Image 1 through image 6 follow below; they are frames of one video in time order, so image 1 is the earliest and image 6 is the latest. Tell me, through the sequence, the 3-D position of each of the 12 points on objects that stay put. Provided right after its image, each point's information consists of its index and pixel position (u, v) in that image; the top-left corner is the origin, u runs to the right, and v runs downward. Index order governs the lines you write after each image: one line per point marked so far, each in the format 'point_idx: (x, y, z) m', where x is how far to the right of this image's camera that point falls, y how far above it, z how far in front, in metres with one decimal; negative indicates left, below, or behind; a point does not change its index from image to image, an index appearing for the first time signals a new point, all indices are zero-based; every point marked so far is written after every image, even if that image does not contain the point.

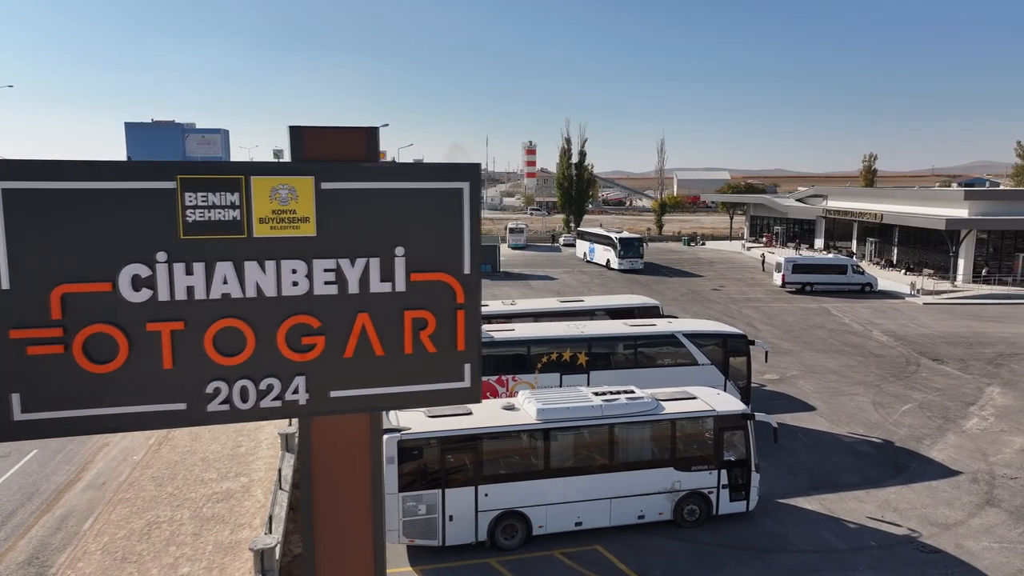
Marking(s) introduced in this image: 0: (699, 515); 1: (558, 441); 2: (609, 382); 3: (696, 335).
0: (+3.2, -3.8, +12.2) m
1: (+0.7, -2.4, +11.4) m
2: (+2.1, -2.1, +16.0) m
3: (+4.2, -1.1, +16.4) m
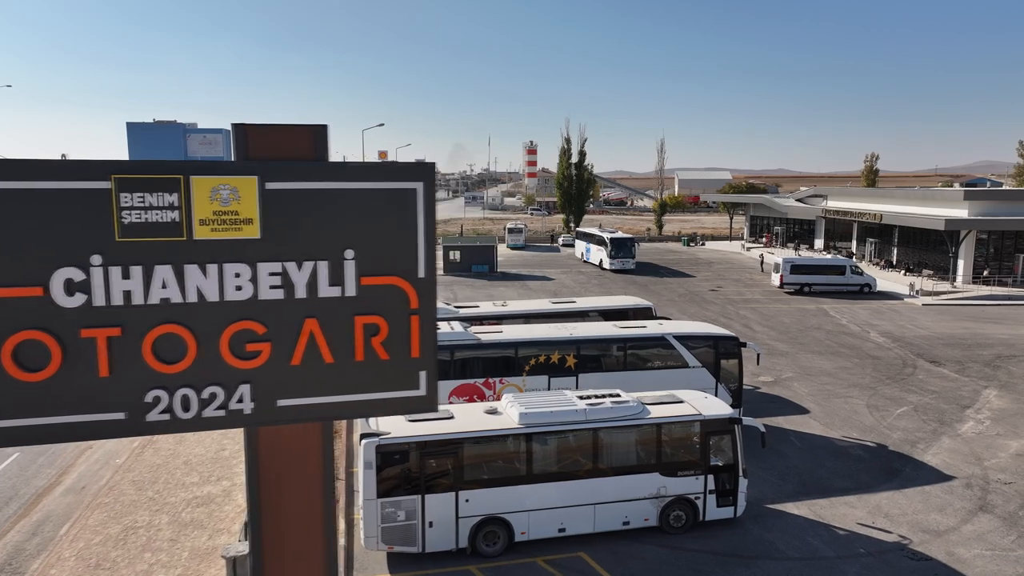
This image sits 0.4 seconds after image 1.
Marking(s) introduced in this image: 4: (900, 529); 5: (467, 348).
0: (+2.9, -3.9, +11.9) m
1: (+0.5, -2.5, +11.2) m
2: (+1.9, -2.1, +15.8) m
3: (+3.9, -1.1, +16.2) m
4: (+6.5, -4.1, +12.1) m
5: (-1.0, -1.3, +15.2) m
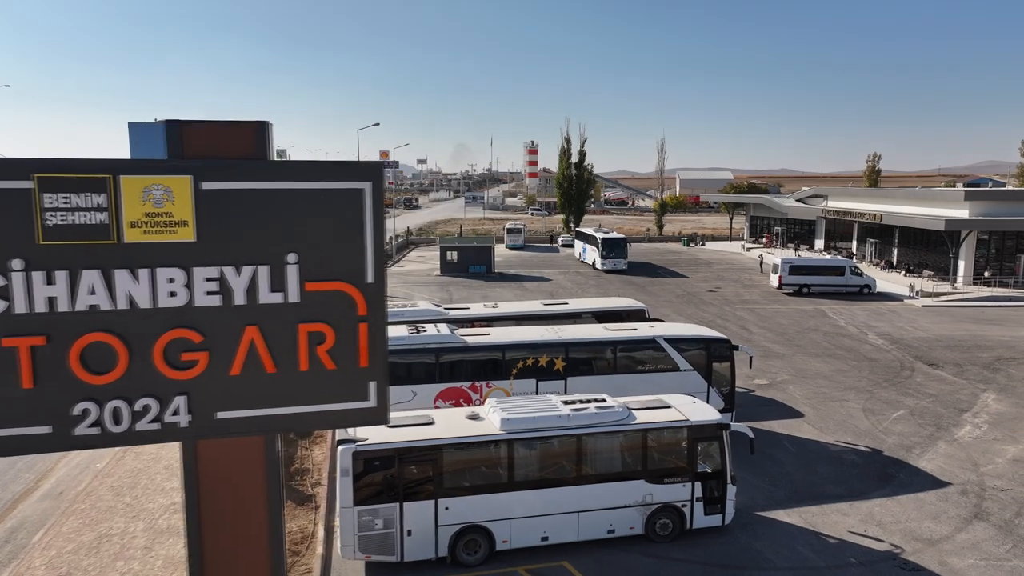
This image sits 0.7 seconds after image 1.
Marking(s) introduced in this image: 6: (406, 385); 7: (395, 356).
0: (+2.6, -3.9, +11.7) m
1: (+0.2, -2.5, +11.0) m
2: (+1.6, -2.2, +15.5) m
3: (+3.7, -1.1, +15.9) m
4: (+6.2, -4.1, +11.8) m
5: (-1.2, -1.3, +14.9) m
6: (-2.2, -2.0, +14.7) m
7: (-2.4, -1.4, +14.6) m
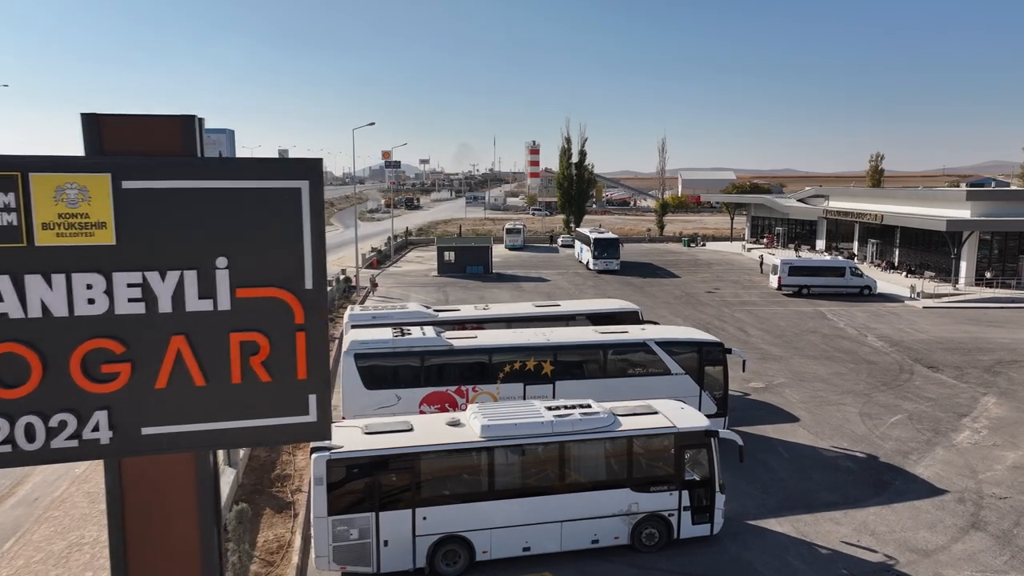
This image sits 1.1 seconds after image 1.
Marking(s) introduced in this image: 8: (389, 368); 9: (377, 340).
0: (+2.3, -3.9, +11.3) m
1: (-0.1, -2.5, +10.6) m
2: (+1.3, -2.2, +15.2) m
3: (+3.4, -1.2, +15.5) m
4: (+6.0, -4.2, +11.5) m
5: (-1.5, -1.3, +14.6) m
6: (-2.4, -2.0, +14.4) m
7: (-2.6, -1.4, +14.3) m
8: (-2.5, -1.6, +14.4) m
9: (-2.7, -1.0, +14.4) m
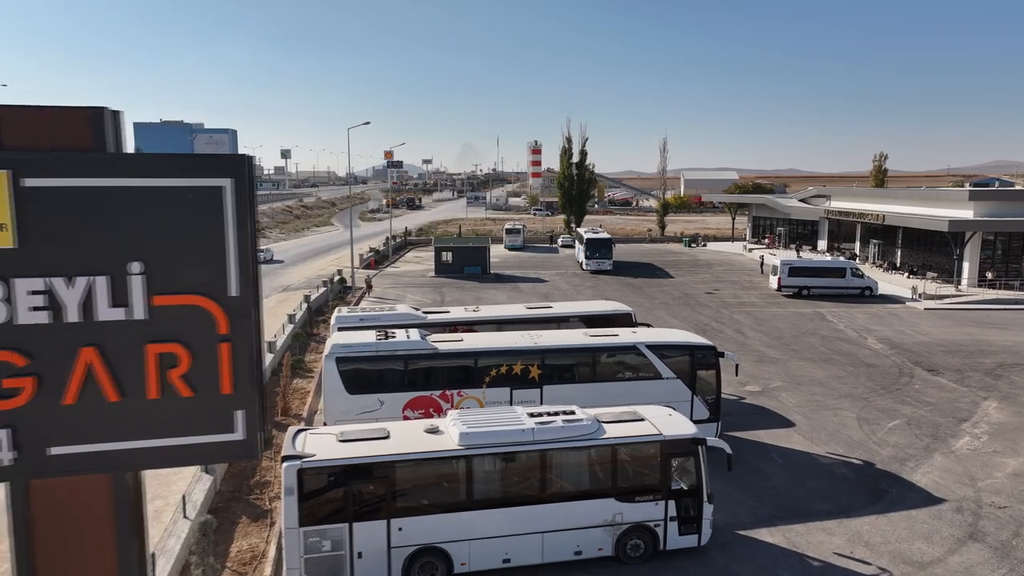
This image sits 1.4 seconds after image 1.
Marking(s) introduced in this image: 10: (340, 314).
0: (+2.0, -4.0, +11.0) m
1: (-0.4, -2.6, +10.3) m
2: (+1.1, -2.2, +14.8) m
3: (+3.1, -1.2, +15.2) m
4: (+5.7, -4.2, +11.1) m
5: (-1.8, -1.4, +14.2) m
6: (-2.7, -2.1, +14.1) m
7: (-2.9, -1.5, +14.0) m
8: (-2.7, -1.6, +14.0) m
9: (-3.0, -1.1, +14.1) m
10: (-4.4, -0.7, +18.5) m
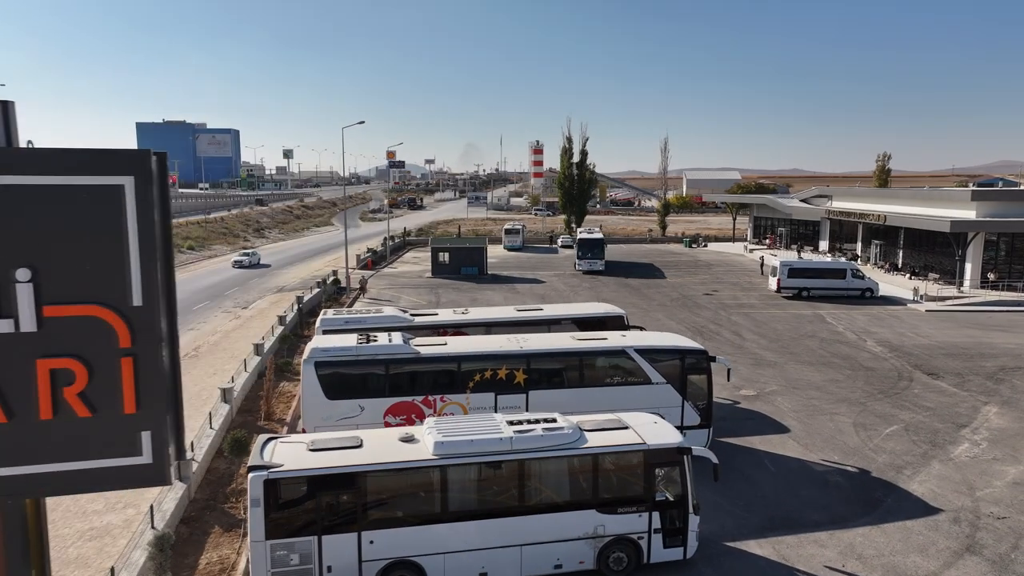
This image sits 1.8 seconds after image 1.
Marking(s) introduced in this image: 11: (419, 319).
0: (+1.7, -4.0, +10.6) m
1: (-0.7, -2.6, +9.9) m
2: (+0.8, -2.3, +14.4) m
3: (+2.8, -1.3, +14.8) m
4: (+5.3, -4.2, +10.7) m
5: (-2.1, -1.4, +13.9) m
6: (-3.0, -2.1, +13.7) m
7: (-3.2, -1.5, +13.6) m
8: (-3.0, -1.7, +13.7) m
9: (-3.3, -1.1, +13.7) m
10: (-4.7, -0.7, +18.1) m
11: (-2.4, -0.8, +18.7) m
